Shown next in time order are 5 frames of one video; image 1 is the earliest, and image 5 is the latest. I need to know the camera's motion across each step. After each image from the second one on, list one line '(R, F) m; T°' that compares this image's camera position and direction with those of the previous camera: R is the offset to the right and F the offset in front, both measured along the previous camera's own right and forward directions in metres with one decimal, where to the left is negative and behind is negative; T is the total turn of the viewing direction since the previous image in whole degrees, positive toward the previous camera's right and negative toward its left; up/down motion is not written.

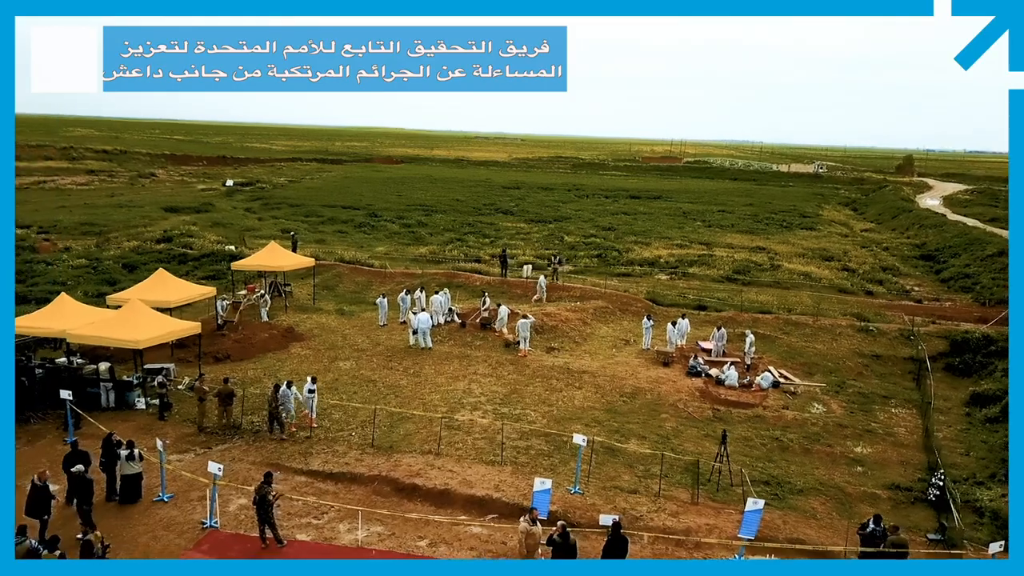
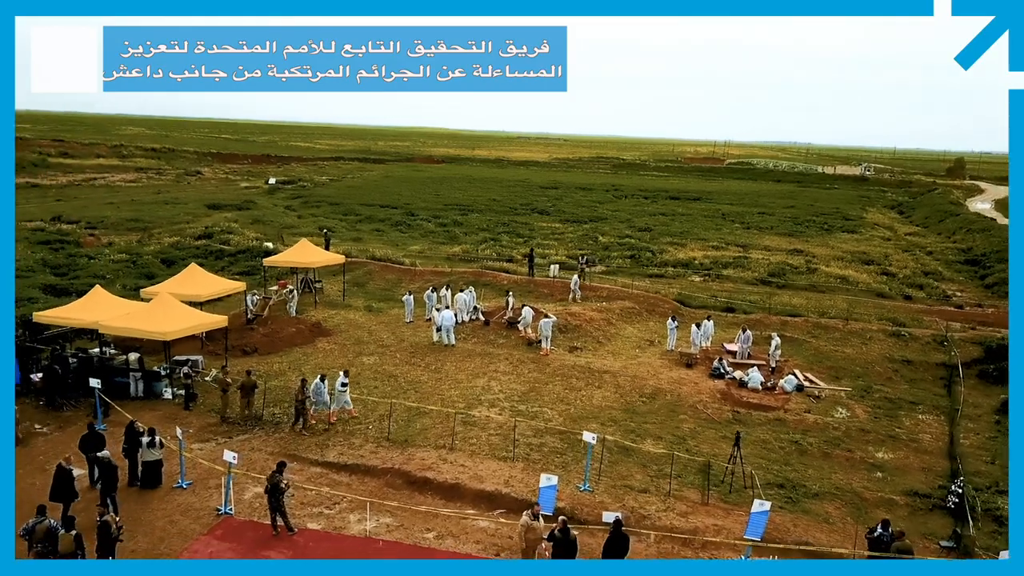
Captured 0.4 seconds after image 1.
(+0.5, -0.1) m; -3°
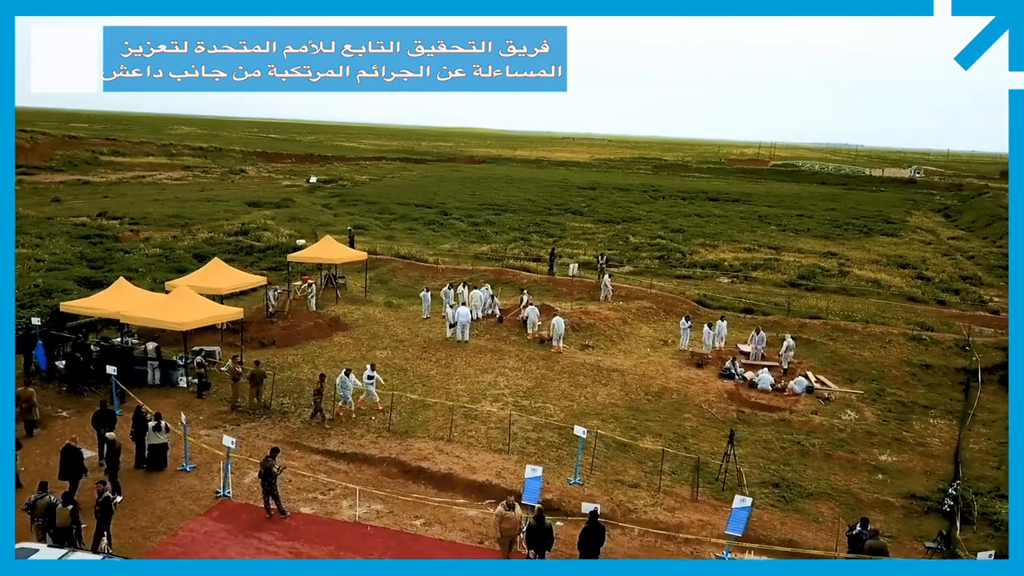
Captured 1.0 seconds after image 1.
(+0.9, -0.2) m; -3°
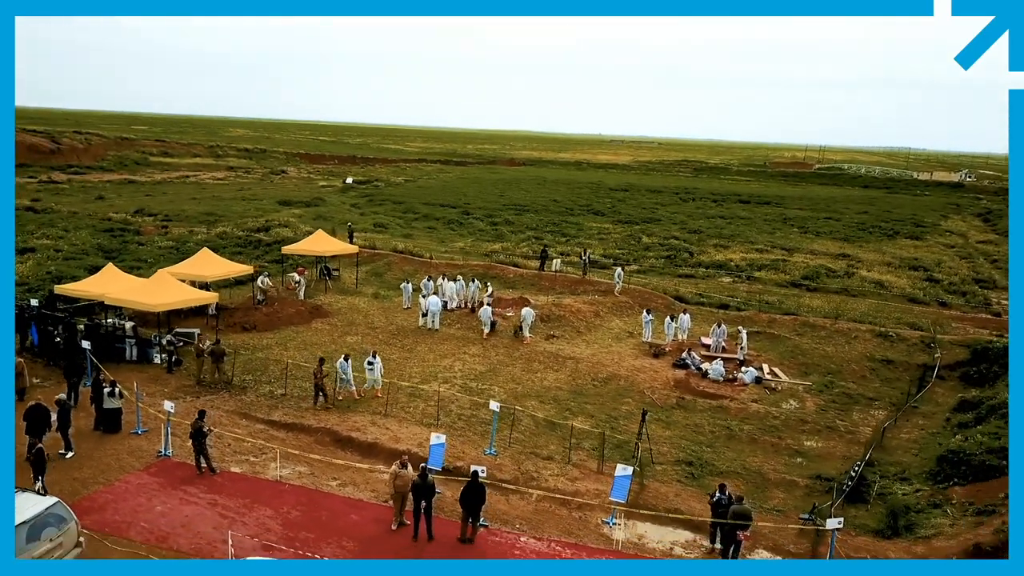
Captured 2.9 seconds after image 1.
(+2.5, -1.0) m; -3°
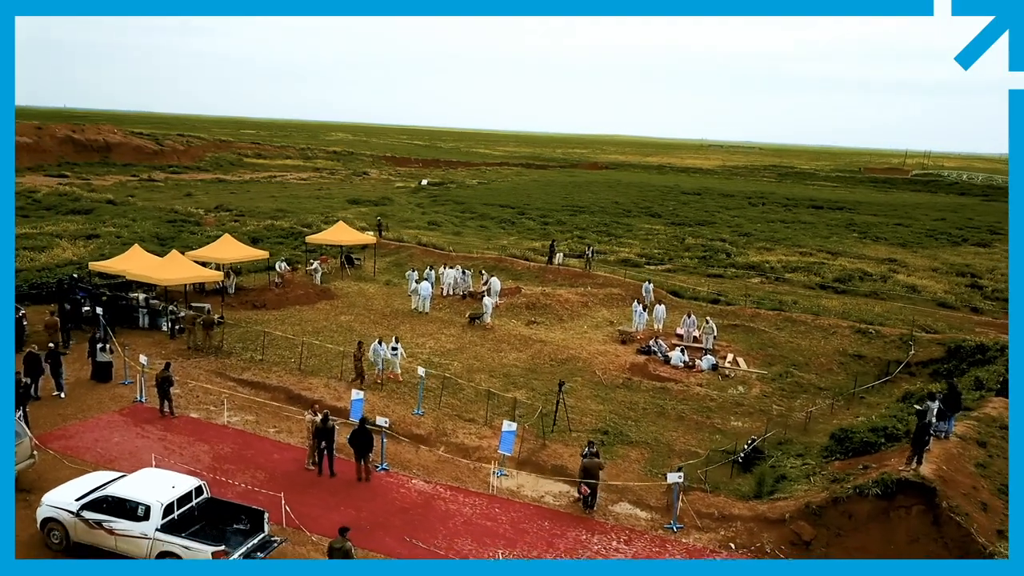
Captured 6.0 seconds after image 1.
(+3.6, -1.5) m; -6°
